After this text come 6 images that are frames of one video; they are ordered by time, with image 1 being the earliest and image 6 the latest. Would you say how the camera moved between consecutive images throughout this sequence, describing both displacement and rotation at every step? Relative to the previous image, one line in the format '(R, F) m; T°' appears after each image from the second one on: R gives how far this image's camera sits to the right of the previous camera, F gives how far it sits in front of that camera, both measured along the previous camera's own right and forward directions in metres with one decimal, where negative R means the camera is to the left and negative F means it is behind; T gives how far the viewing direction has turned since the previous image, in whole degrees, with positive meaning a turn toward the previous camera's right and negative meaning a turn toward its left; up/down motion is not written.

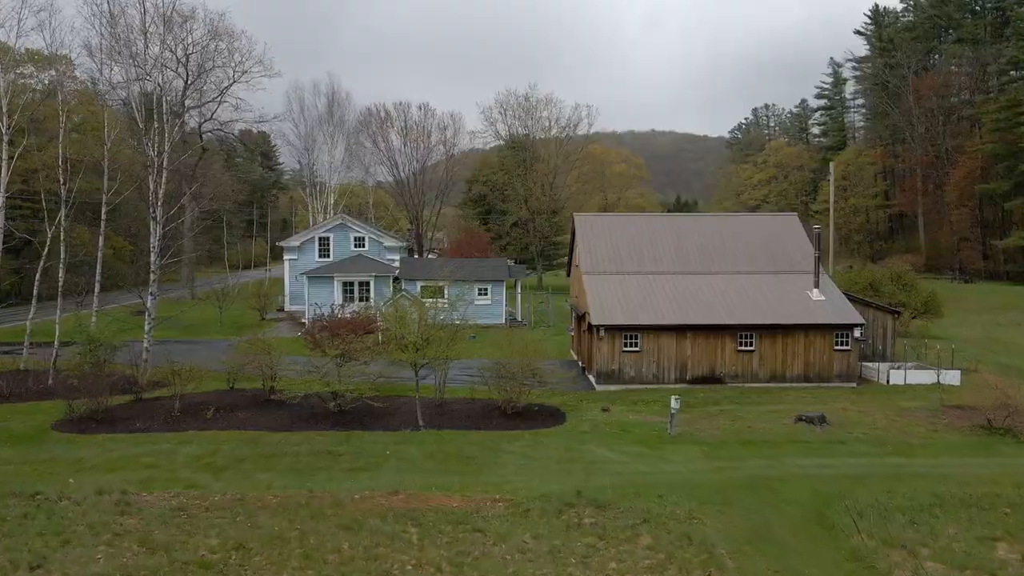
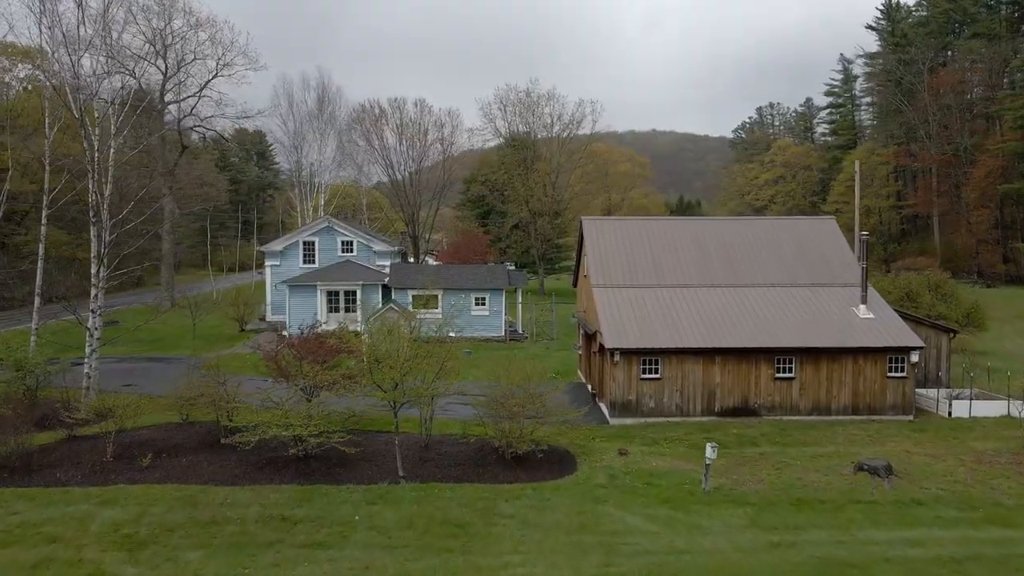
(0.0, +2.9) m; 0°
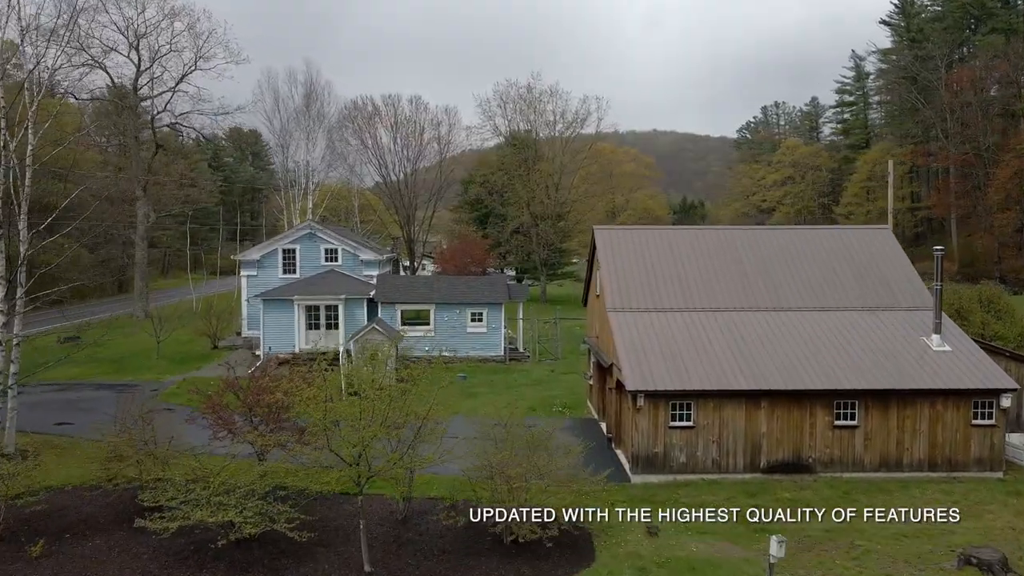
(0.0, +3.2) m; 0°
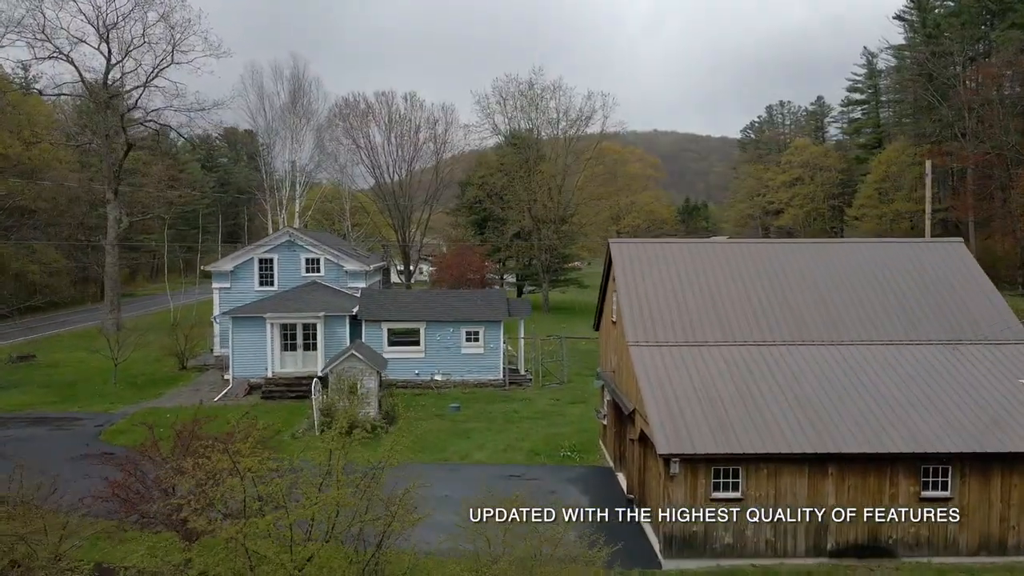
(0.0, +3.1) m; 0°
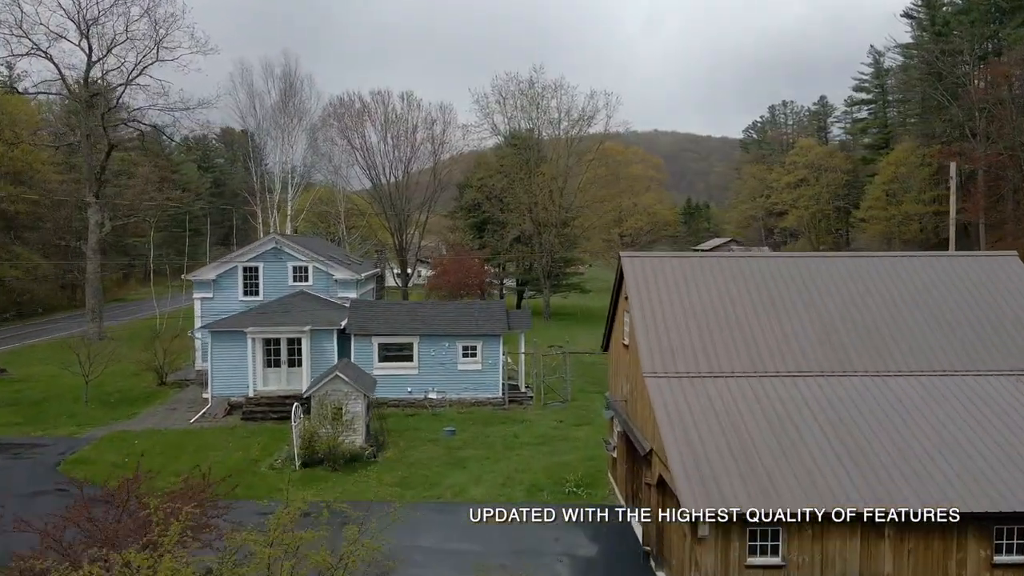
(0.0, +1.7) m; 0°
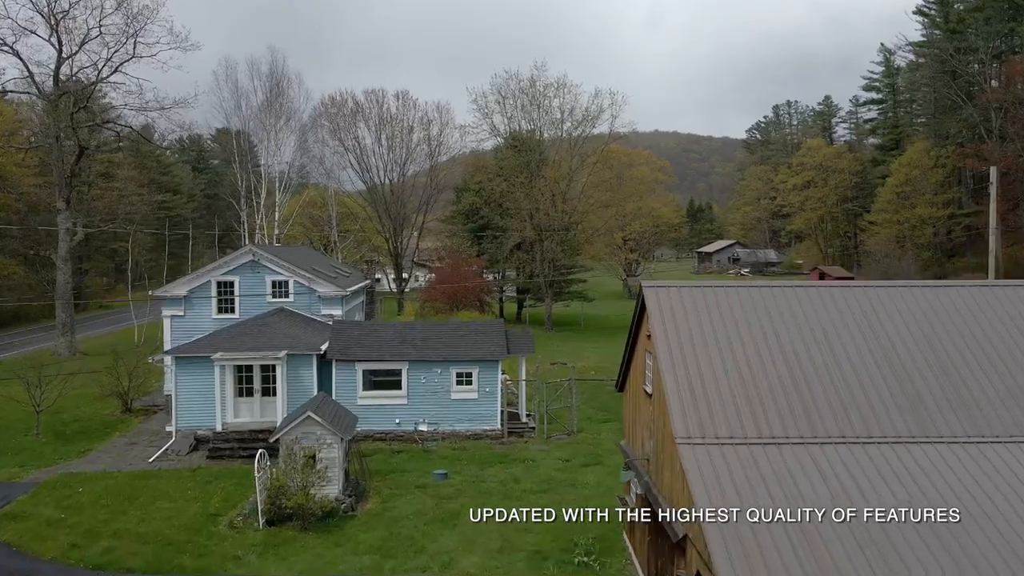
(0.0, +2.4) m; 0°
